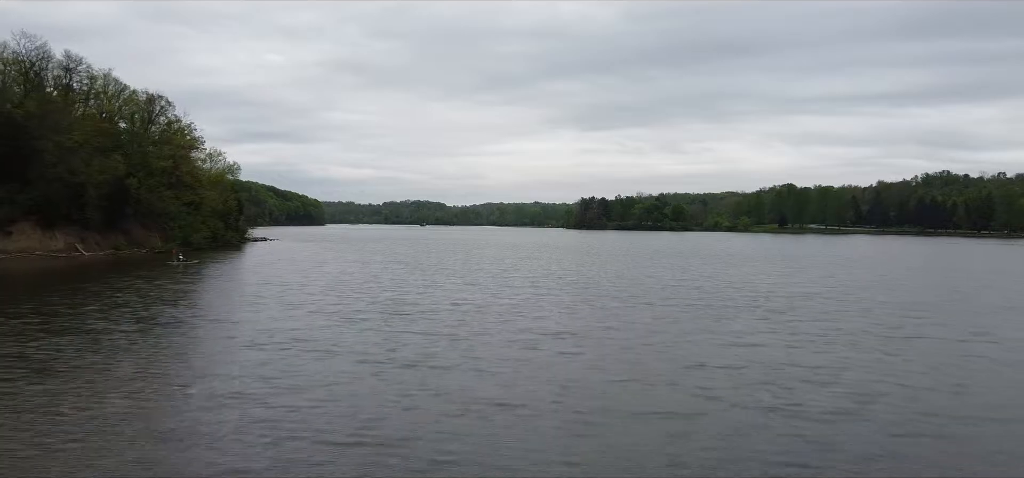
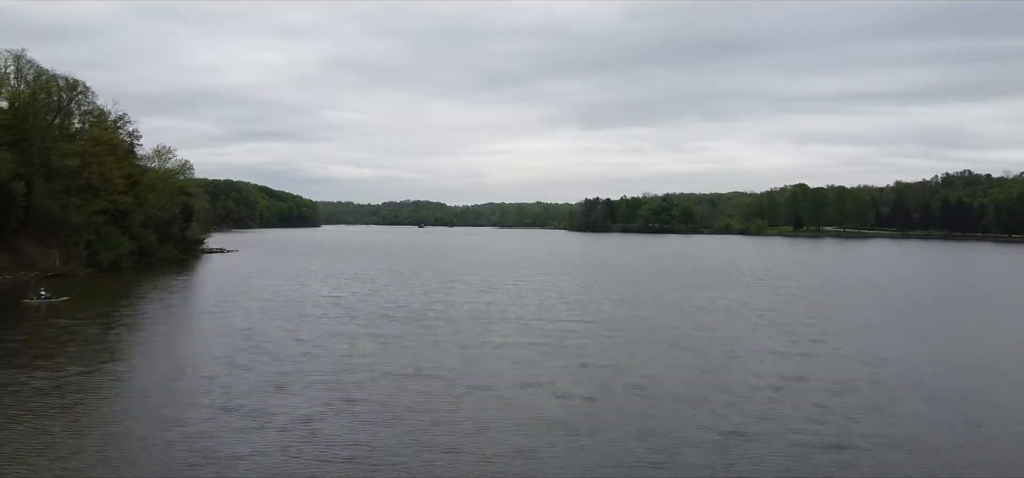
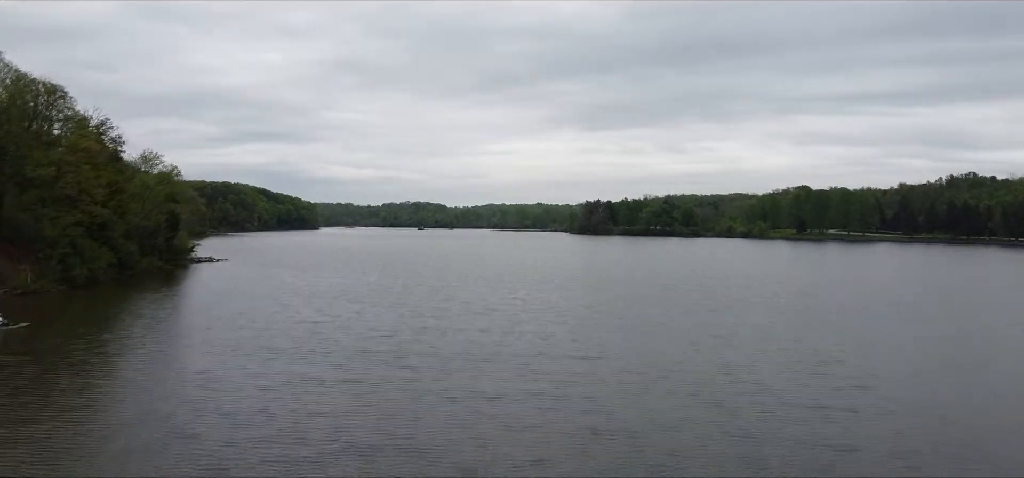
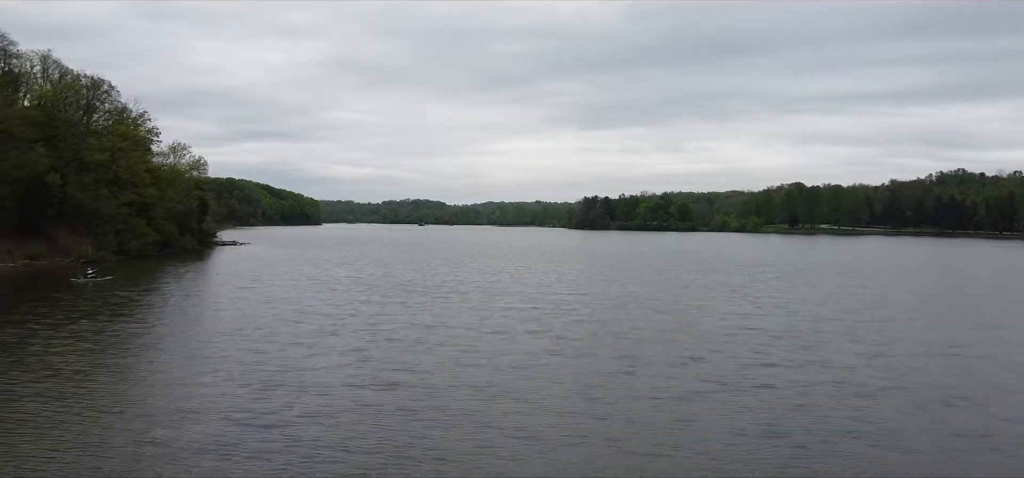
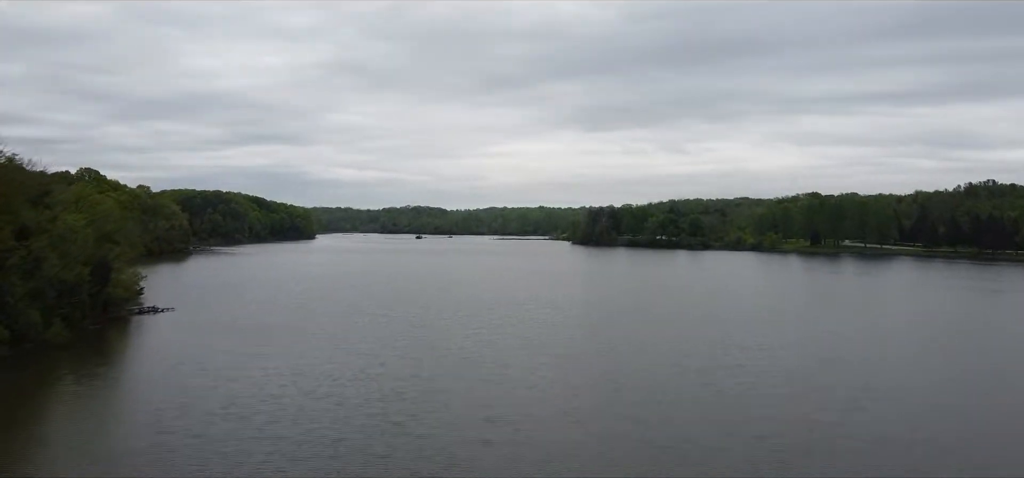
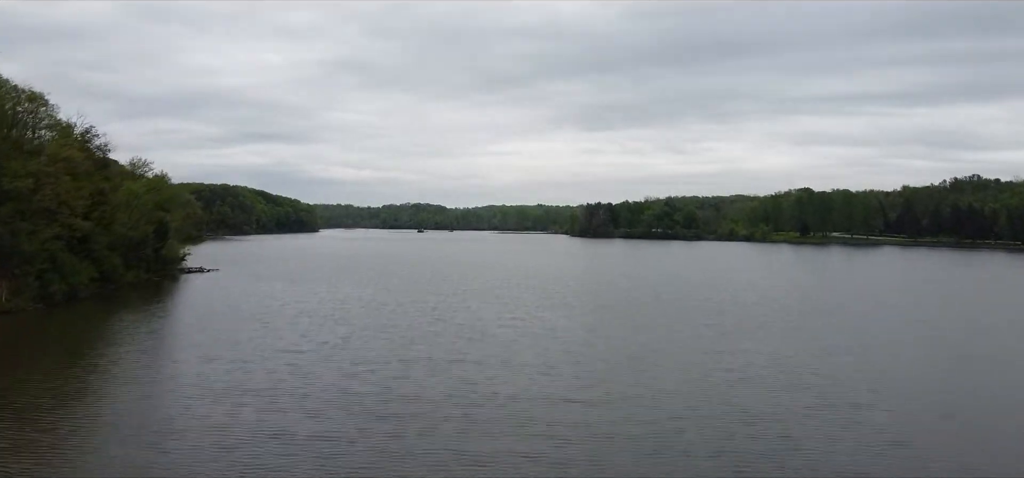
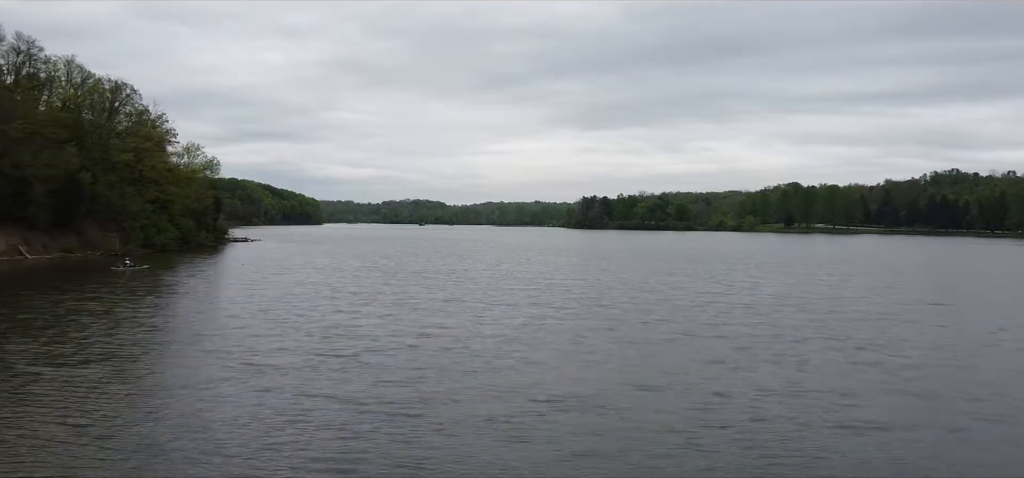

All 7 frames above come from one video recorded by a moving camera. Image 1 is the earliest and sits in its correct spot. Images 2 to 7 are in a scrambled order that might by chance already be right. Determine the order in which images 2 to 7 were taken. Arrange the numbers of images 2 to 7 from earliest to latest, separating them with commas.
7, 4, 2, 3, 6, 5
